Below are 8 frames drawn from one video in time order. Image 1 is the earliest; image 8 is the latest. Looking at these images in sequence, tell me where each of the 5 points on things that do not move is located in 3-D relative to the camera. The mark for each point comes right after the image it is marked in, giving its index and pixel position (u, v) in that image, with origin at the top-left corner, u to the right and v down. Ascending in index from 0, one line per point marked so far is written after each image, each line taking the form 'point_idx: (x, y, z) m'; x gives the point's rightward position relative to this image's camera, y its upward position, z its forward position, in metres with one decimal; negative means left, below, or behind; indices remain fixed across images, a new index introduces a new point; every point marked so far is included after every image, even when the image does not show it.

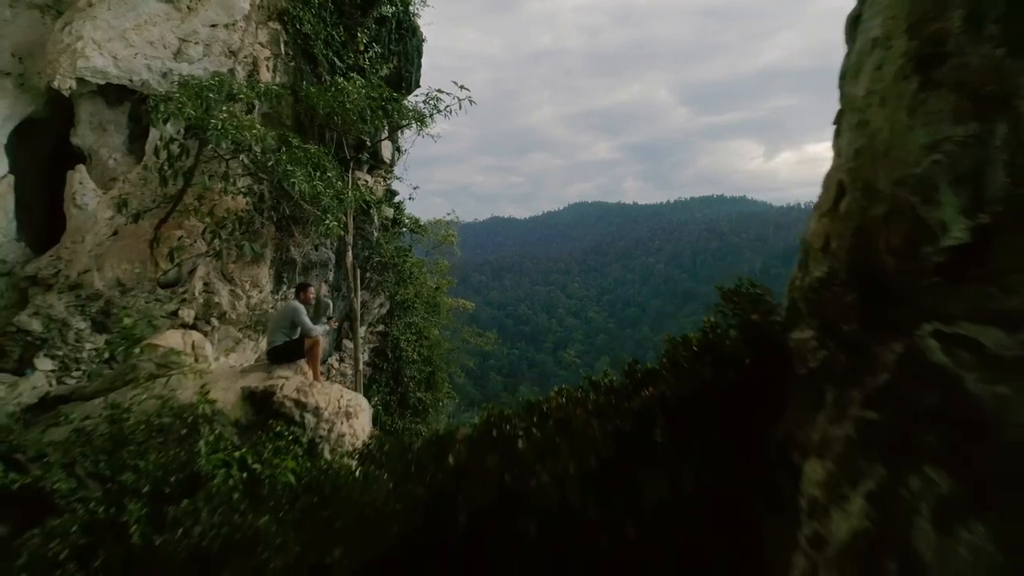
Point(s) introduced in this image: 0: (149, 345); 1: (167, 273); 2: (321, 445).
0: (-3.2, -0.5, +4.9) m
1: (-4.3, +0.2, +6.9) m
2: (-1.4, -1.2, +4.1) m
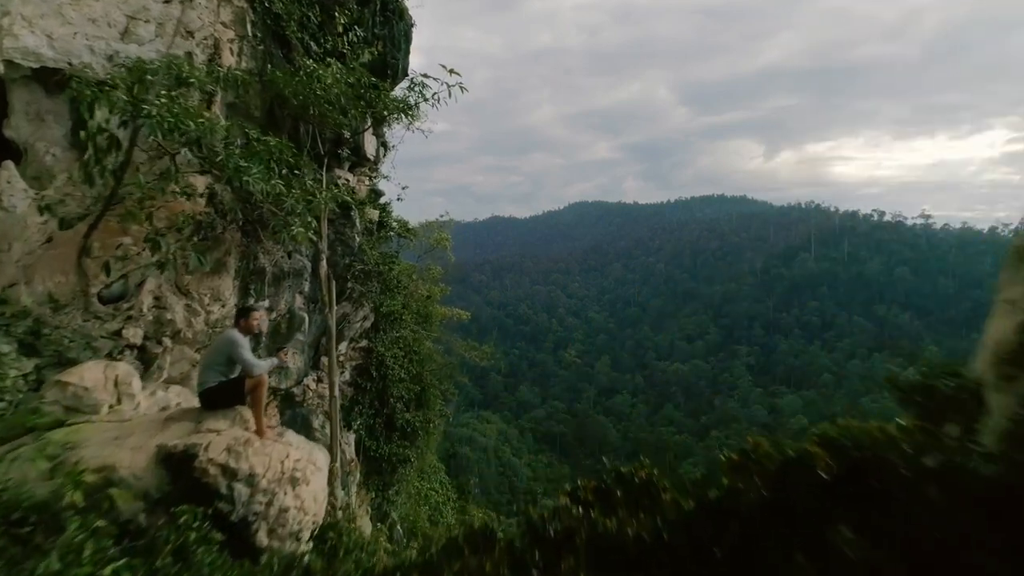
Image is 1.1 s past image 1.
0: (-3.3, -0.7, +4.0) m
1: (-4.3, 0.0, +5.9) m
2: (-1.5, -1.3, +3.1) m
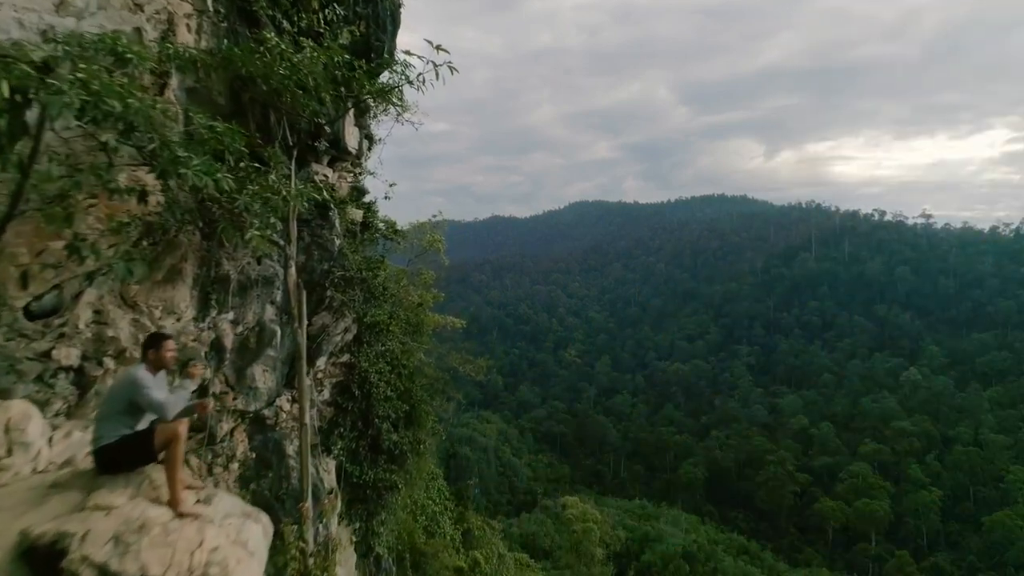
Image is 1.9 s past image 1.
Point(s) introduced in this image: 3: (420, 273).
0: (-3.3, -0.8, +3.1) m
1: (-4.4, -0.1, +5.0) m
2: (-1.5, -1.5, +2.3) m
3: (-1.7, +0.3, +9.9) m
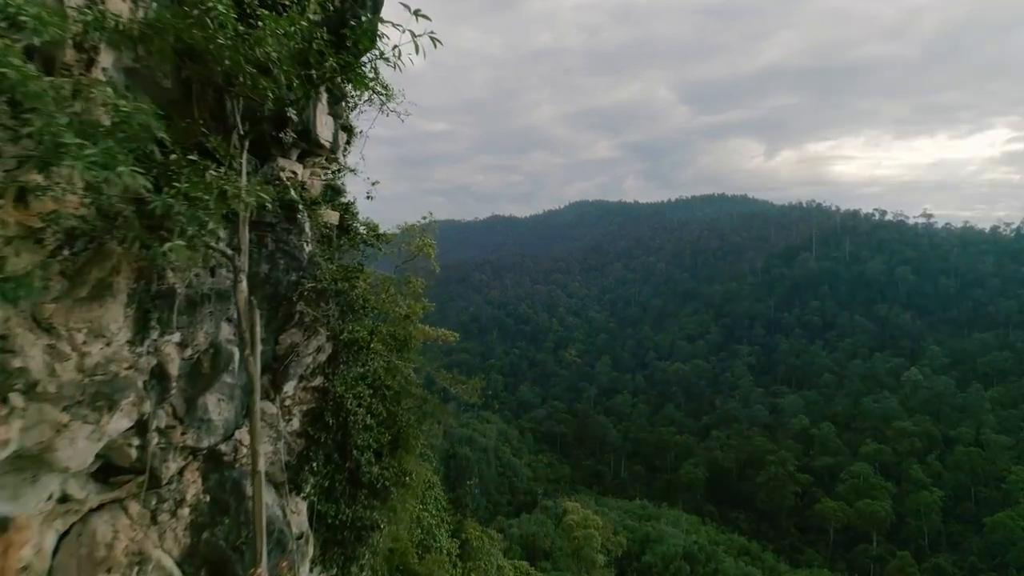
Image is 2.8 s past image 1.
0: (-3.3, -1.0, +2.1) m
1: (-4.4, -0.3, +4.1) m
2: (-1.5, -1.6, +1.3) m
3: (-1.7, +0.1, +8.9) m
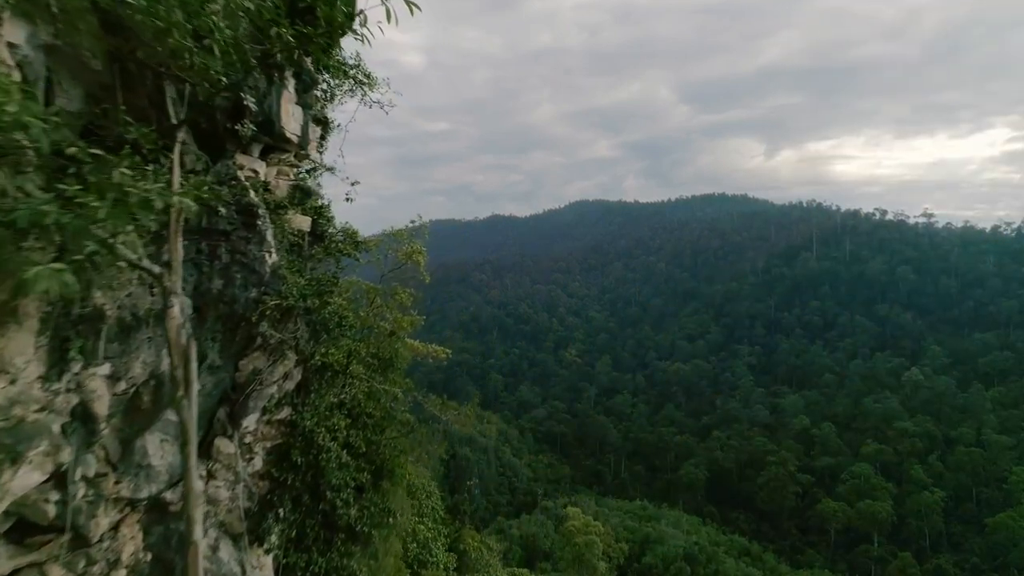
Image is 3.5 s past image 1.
0: (-3.4, -1.1, +1.3) m
1: (-4.4, -0.4, +3.2) m
2: (-1.6, -1.8, +0.4) m
3: (-1.8, -0.1, +8.1) m
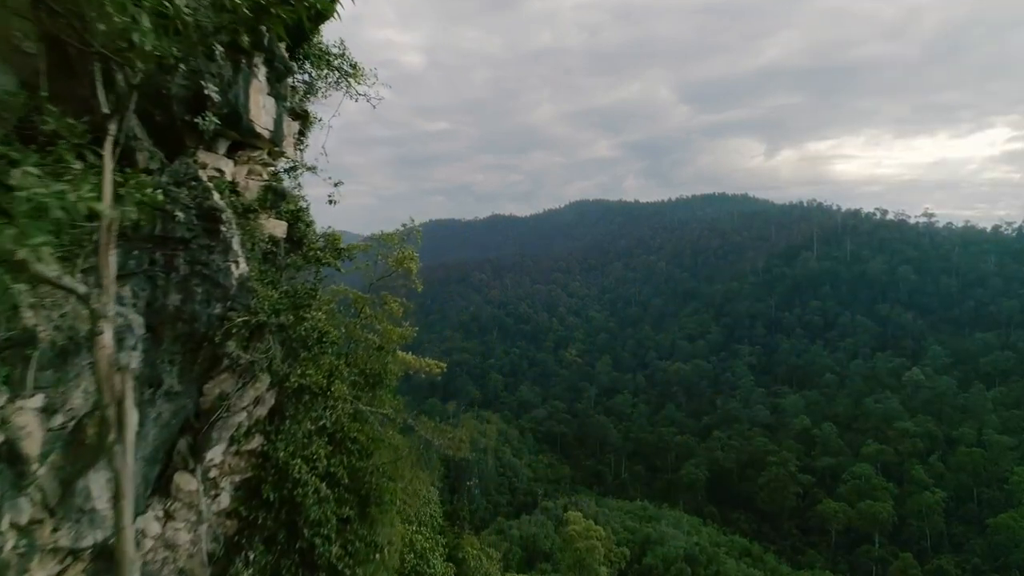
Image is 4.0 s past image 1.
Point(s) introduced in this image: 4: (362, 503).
0: (-3.4, -1.2, +0.6) m
1: (-4.4, -0.5, +2.6) m
2: (-1.6, -1.9, -0.2) m
3: (-1.7, -0.2, +7.4) m
4: (-1.7, -2.4, +6.3) m
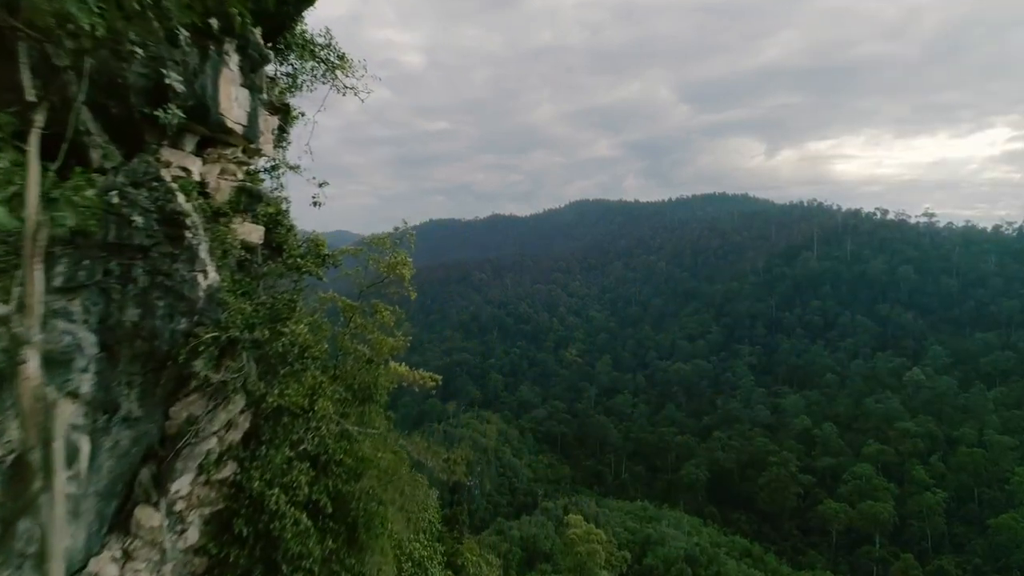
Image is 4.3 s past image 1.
0: (-3.3, -1.3, +0.1) m
1: (-4.4, -0.6, +2.1) m
2: (-1.5, -2.0, -0.7) m
3: (-1.7, -0.2, +6.9) m
4: (-1.7, -2.4, +5.8) m
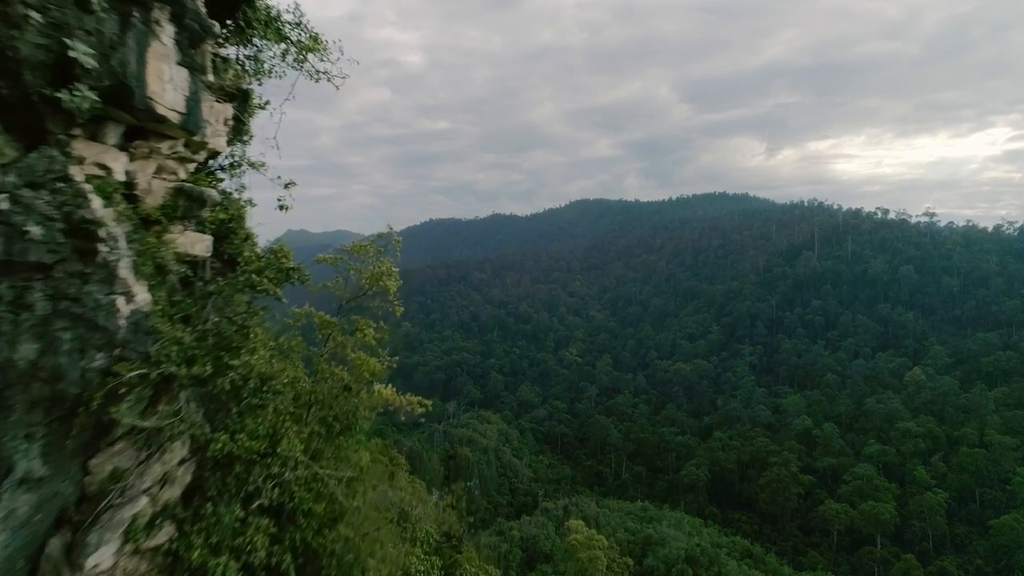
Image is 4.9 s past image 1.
0: (-3.4, -1.5, -0.5) m
1: (-4.5, -0.8, +1.4) m
2: (-1.6, -2.2, -1.4) m
3: (-1.8, -0.4, +6.3) m
4: (-1.8, -2.6, +5.2) m
